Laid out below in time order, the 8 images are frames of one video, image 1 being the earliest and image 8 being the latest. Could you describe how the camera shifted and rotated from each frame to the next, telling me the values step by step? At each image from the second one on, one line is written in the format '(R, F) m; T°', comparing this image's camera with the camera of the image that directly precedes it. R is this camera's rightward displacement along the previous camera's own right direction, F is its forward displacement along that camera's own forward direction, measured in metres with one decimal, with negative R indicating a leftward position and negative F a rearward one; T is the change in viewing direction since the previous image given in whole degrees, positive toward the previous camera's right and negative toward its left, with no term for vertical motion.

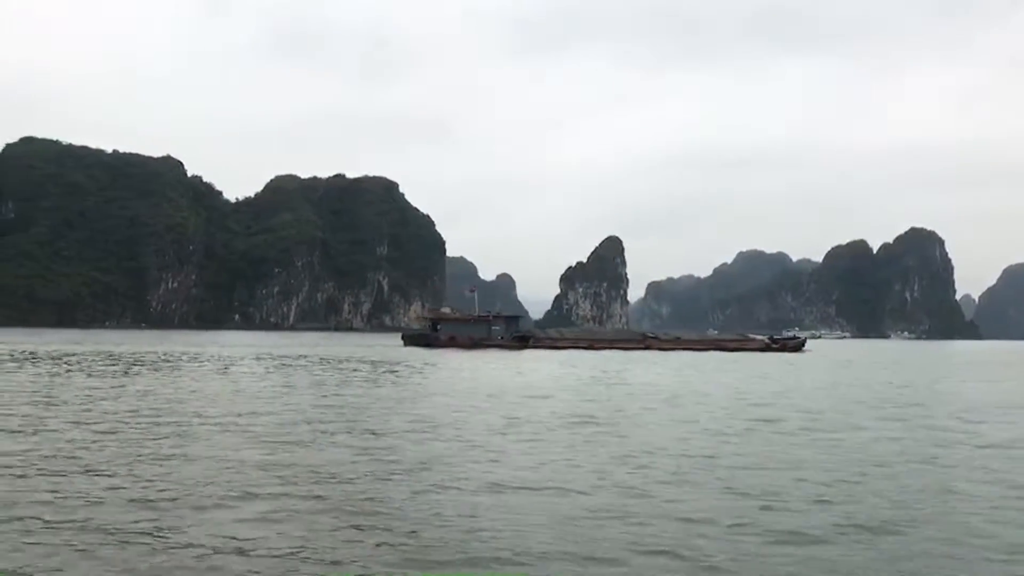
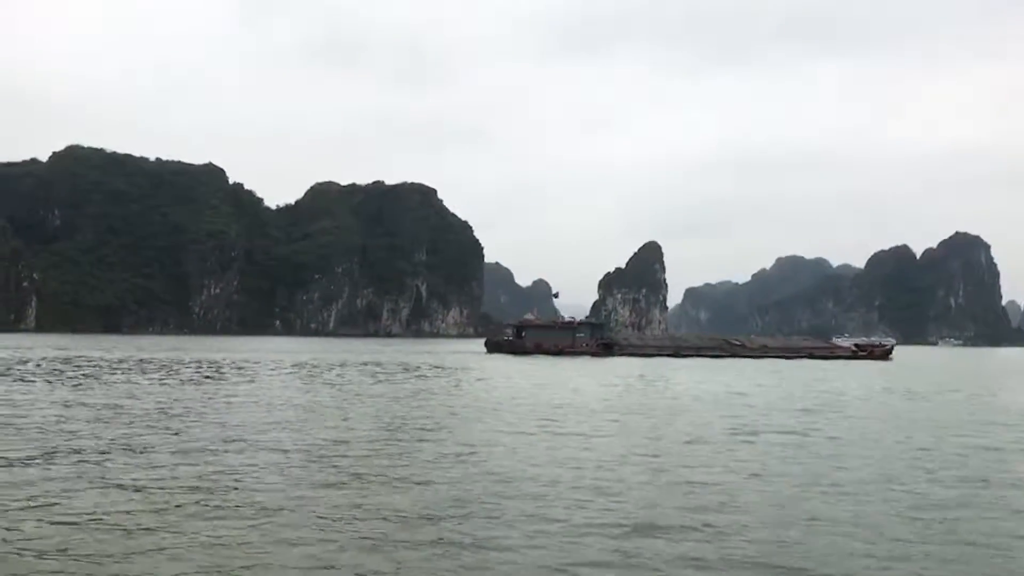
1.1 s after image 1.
(-1.4, +0.4) m; -2°
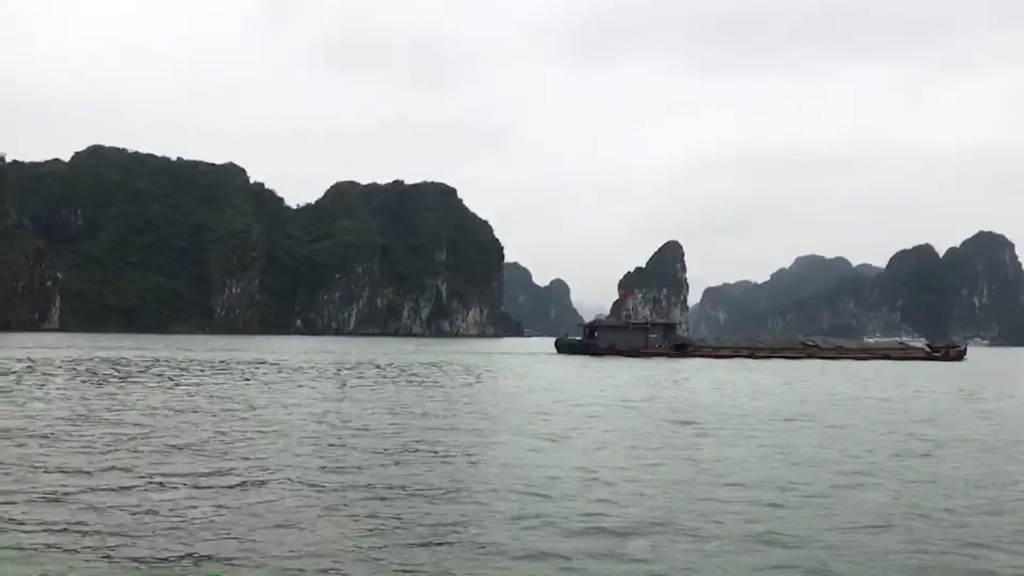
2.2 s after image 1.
(-1.4, +0.5) m; -1°
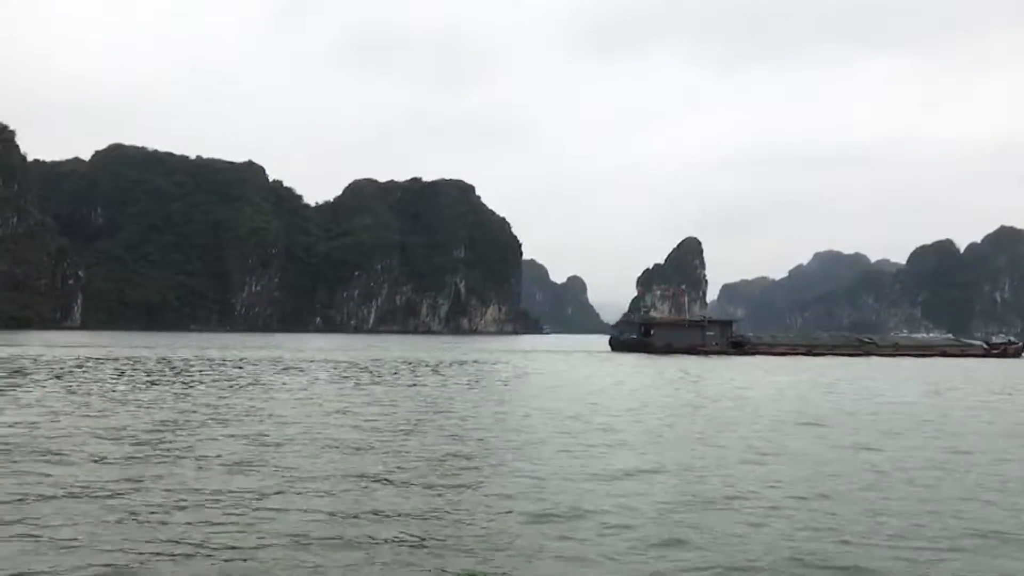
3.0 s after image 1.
(-1.0, +0.3) m; -1°
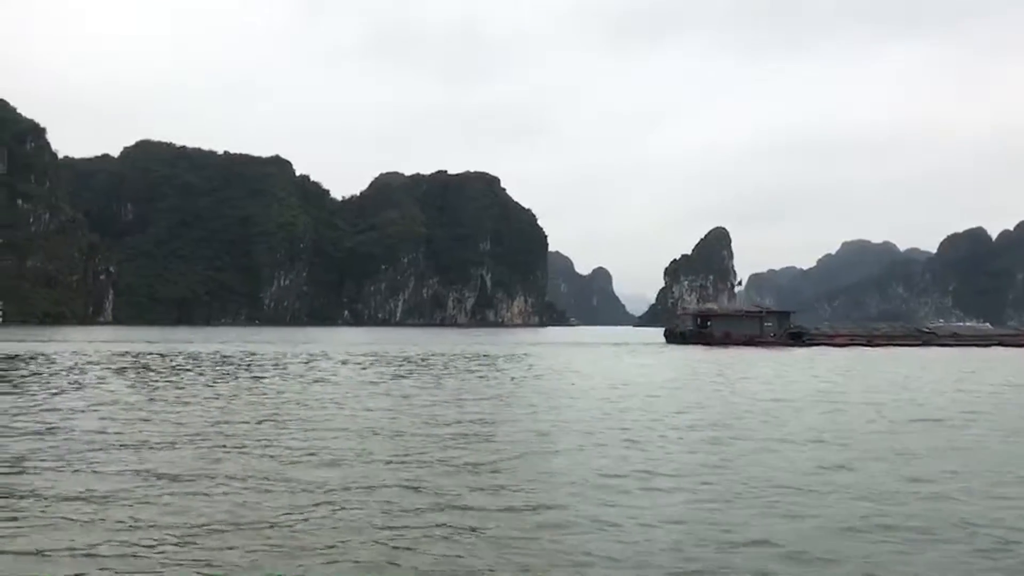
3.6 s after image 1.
(-0.7, +0.2) m; -1°
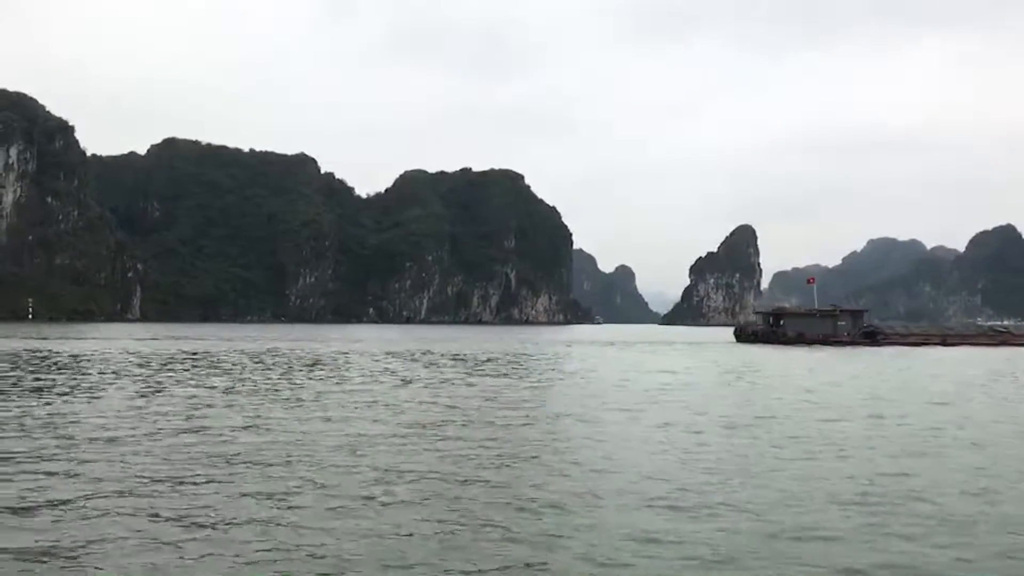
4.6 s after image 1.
(-1.1, +0.4) m; -1°
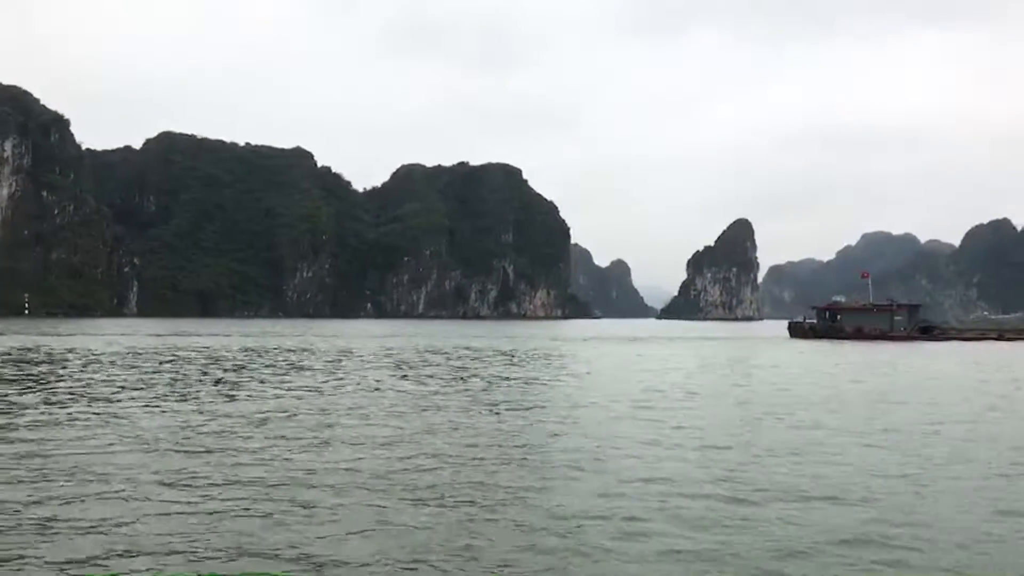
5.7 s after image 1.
(-1.4, +0.3) m; +1°
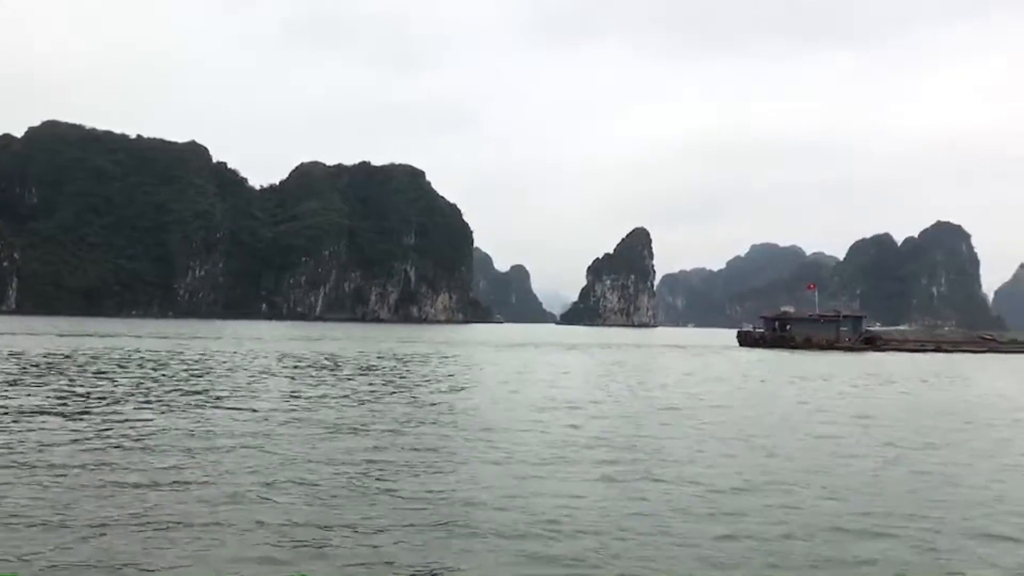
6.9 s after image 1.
(-1.6, +0.3) m; +8°
